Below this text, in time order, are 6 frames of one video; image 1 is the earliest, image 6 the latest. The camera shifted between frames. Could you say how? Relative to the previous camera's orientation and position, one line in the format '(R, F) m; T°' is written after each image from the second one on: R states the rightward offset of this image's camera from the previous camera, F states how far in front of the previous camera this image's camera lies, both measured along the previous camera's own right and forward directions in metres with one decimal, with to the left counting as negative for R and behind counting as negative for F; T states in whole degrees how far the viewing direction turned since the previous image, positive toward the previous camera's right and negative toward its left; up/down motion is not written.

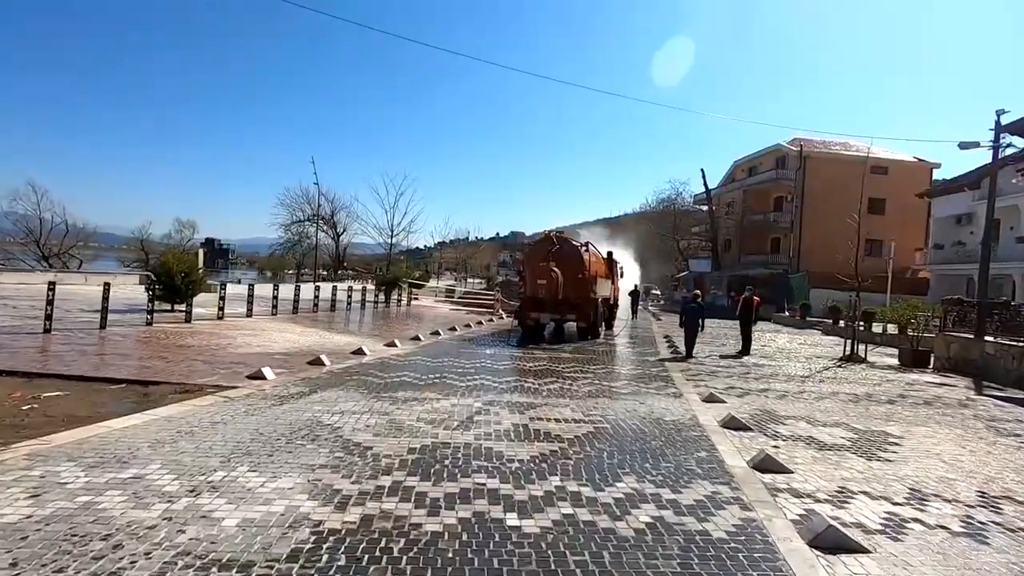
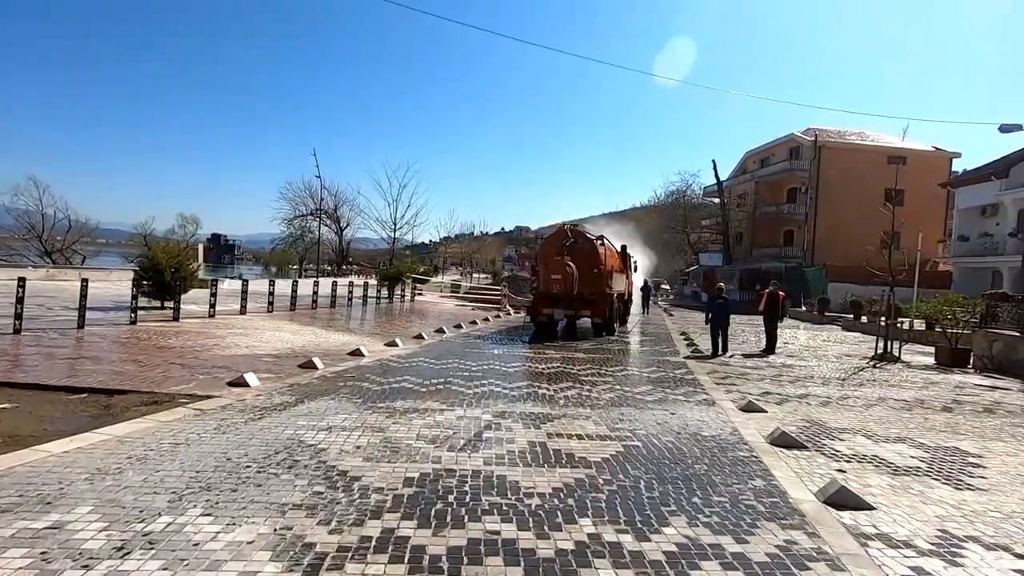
(-0.1, +1.0) m; -1°
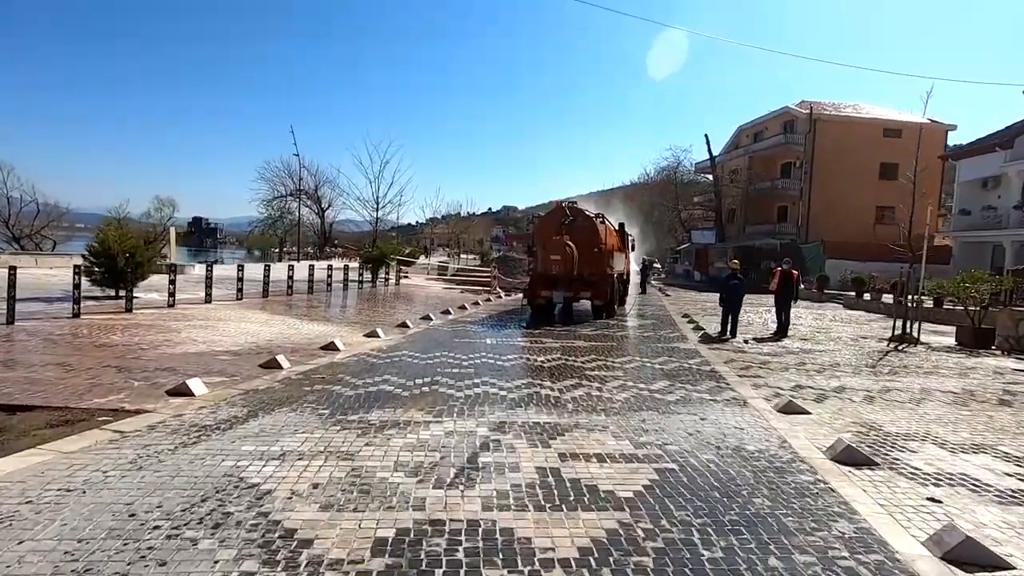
(-0.1, +1.3) m; +1°
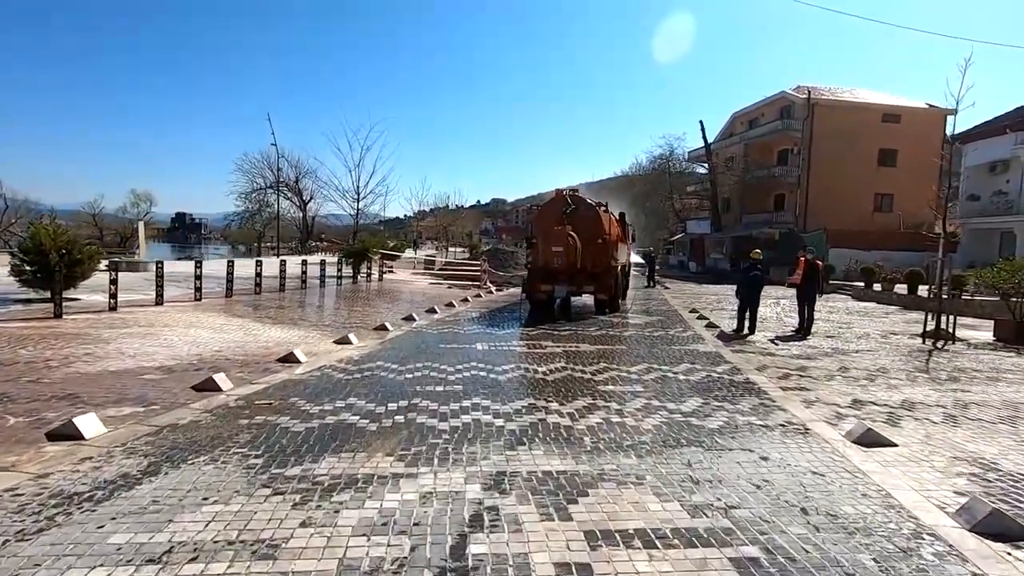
(-0.1, +1.6) m; +1°
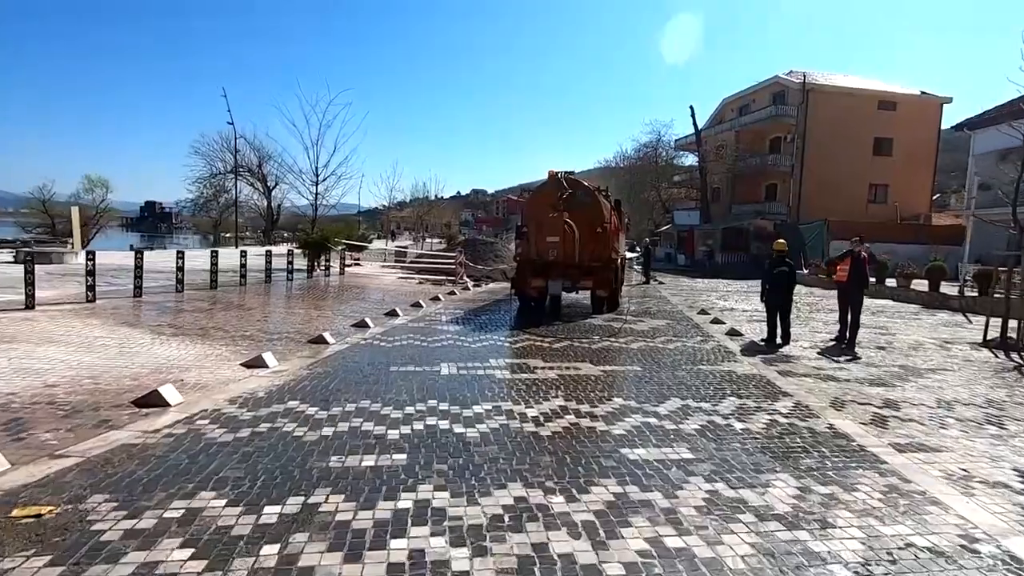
(0.0, +2.7) m; +2°
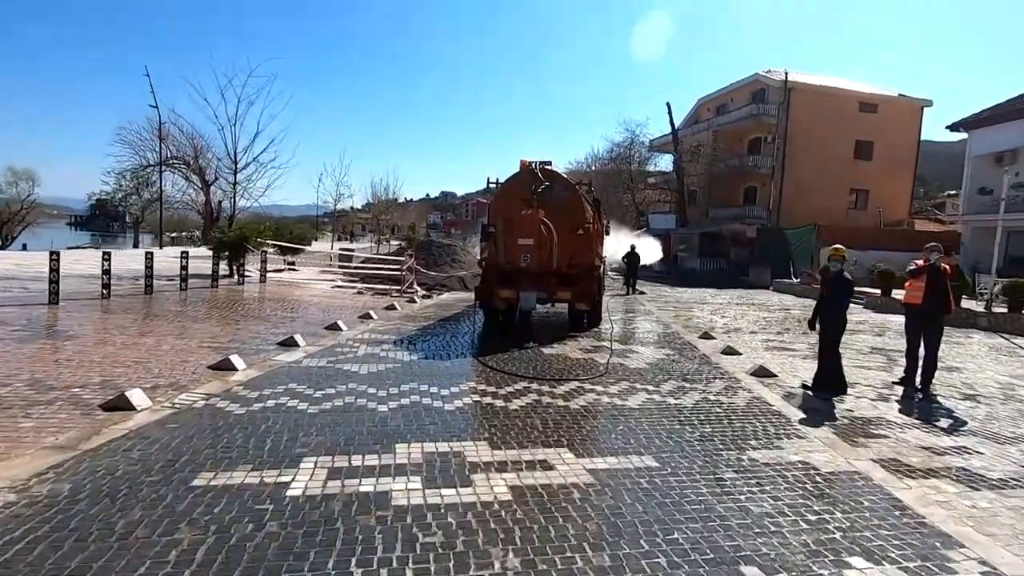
(+0.4, +3.4) m; +3°
